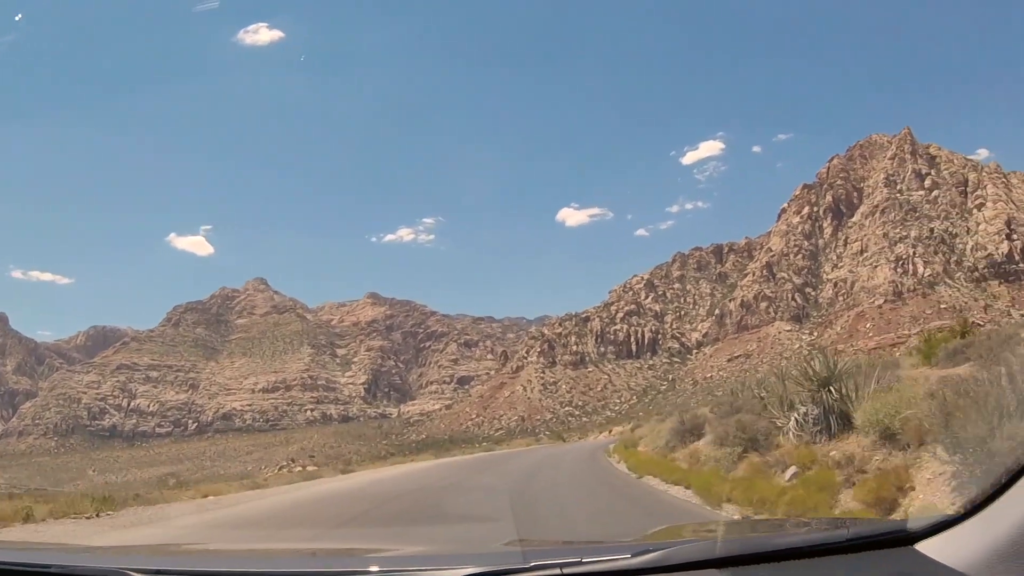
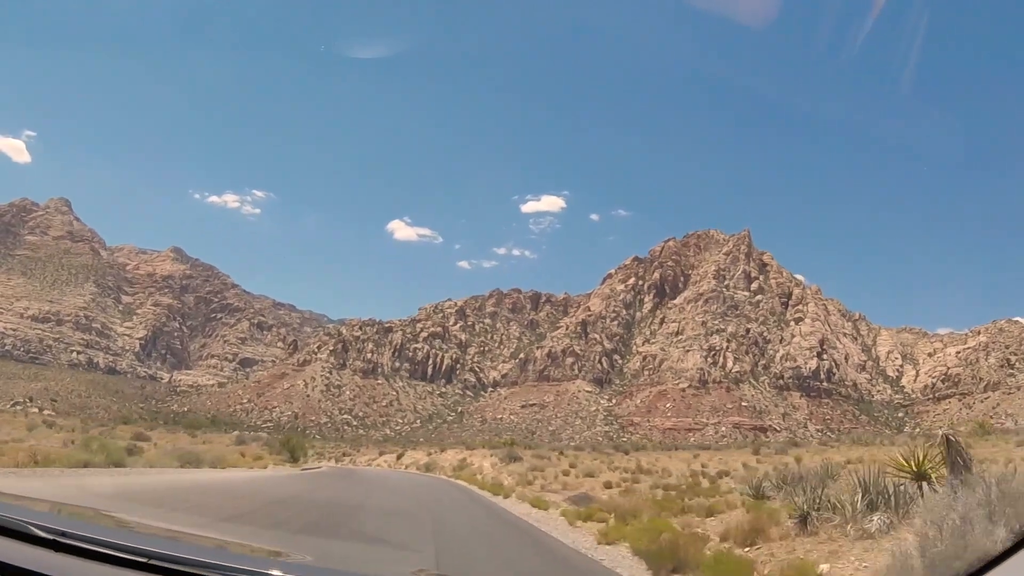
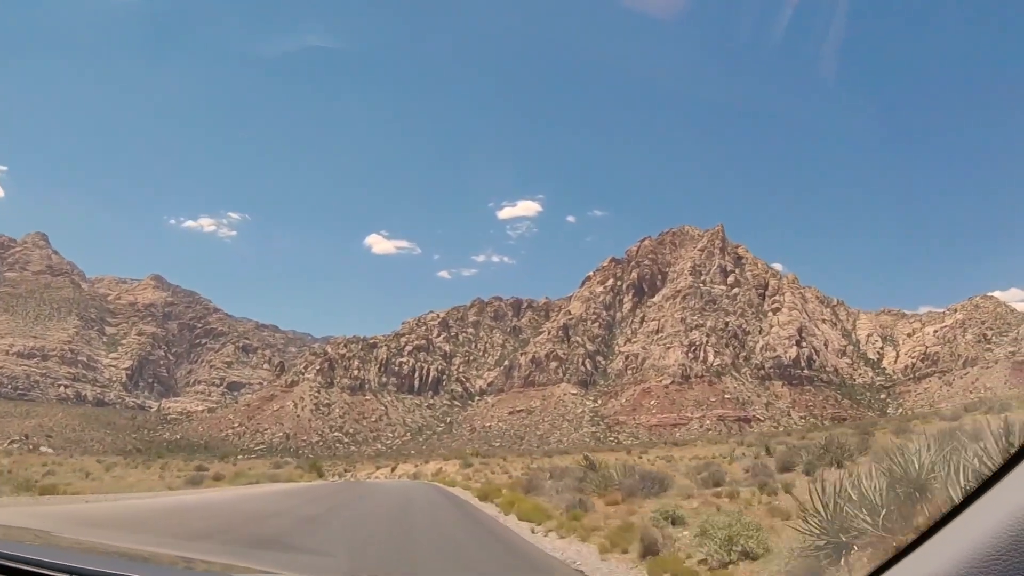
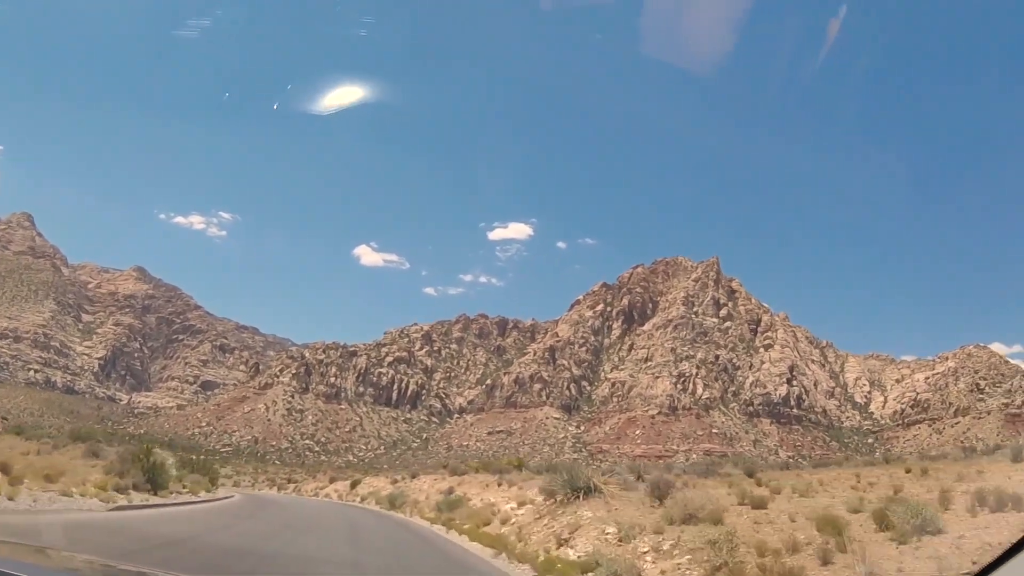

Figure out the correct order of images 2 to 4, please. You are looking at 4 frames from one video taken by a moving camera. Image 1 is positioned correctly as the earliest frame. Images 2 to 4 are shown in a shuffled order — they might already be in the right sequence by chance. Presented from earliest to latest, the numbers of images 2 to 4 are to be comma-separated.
3, 2, 4
